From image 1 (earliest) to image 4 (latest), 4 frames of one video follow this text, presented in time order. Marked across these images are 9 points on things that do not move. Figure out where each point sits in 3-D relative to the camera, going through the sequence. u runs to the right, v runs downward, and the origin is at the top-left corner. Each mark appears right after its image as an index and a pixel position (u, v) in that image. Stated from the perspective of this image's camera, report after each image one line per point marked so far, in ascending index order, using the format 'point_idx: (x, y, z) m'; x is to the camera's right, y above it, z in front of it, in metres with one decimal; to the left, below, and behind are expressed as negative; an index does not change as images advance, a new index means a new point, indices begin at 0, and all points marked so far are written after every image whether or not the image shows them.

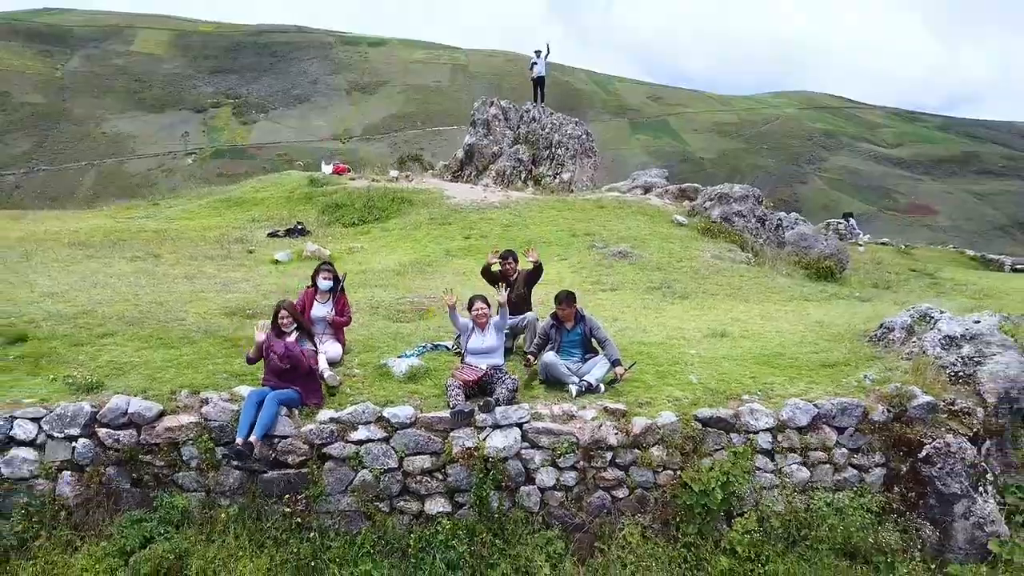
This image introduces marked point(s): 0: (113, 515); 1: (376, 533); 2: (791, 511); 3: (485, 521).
0: (-2.5, -1.4, +5.0) m
1: (-0.8, -1.5, +4.9) m
2: (+1.8, -1.4, +5.1) m
3: (-0.2, -1.4, +5.0) m
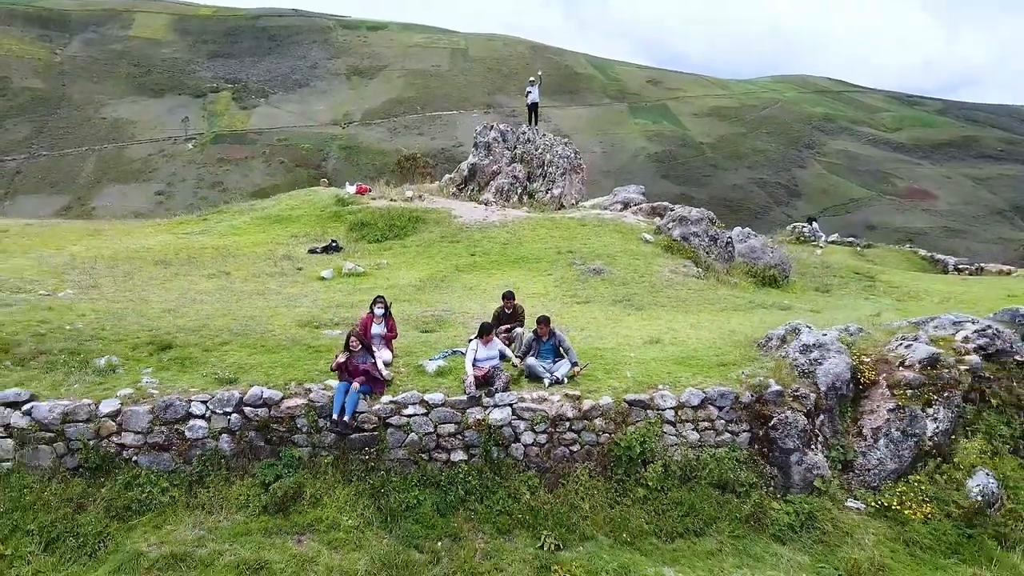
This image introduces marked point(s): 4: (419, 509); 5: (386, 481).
0: (-2.5, -1.7, +7.9) m
1: (-0.9, -1.8, +7.8) m
2: (+1.7, -1.7, +8.0) m
3: (-0.2, -1.7, +7.8) m
4: (-0.9, -2.1, +7.5) m
5: (-1.2, -1.8, +7.7) m
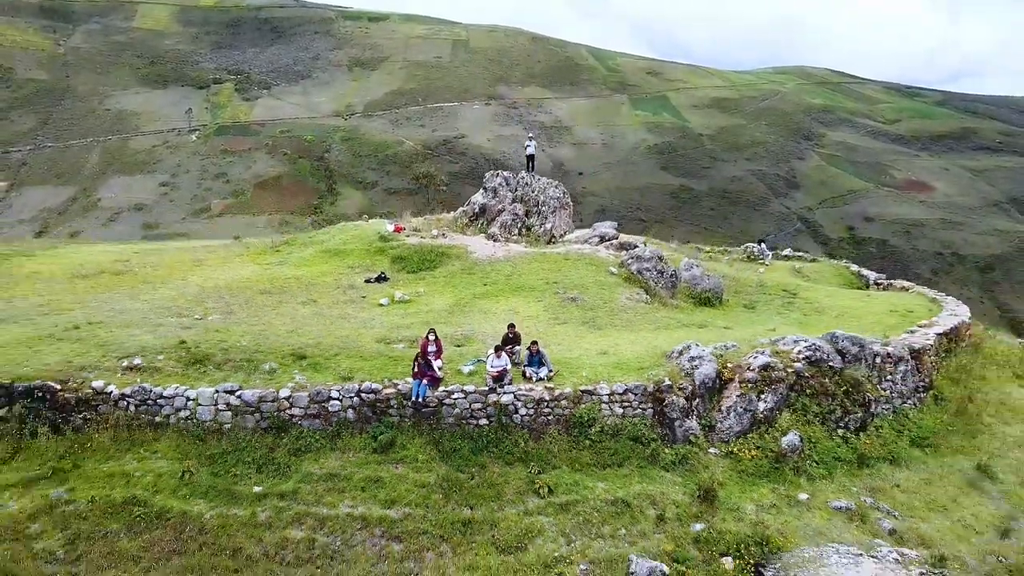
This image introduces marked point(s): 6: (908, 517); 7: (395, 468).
0: (-2.5, -2.3, +13.8) m
1: (-0.9, -2.4, +13.7) m
2: (+1.7, -2.3, +13.9) m
3: (-0.2, -2.4, +13.8) m
4: (-0.8, -2.7, +13.4) m
5: (-1.2, -2.5, +13.6) m
6: (+6.5, -3.7, +13.2) m
7: (-1.9, -2.9, +13.1) m
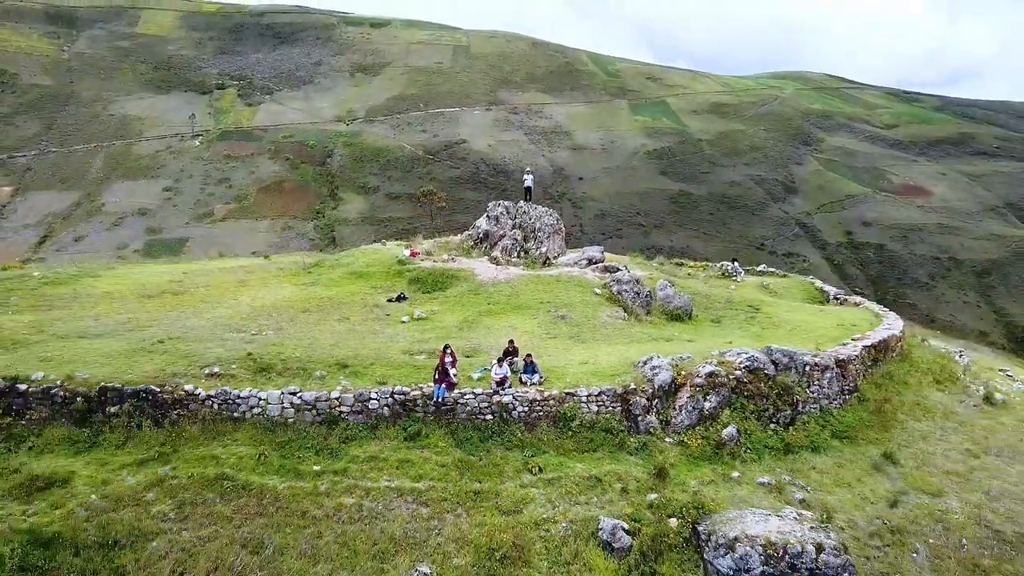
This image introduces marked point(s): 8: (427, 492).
0: (-2.5, -2.9, +17.7) m
1: (-0.9, -3.0, +17.7) m
2: (+1.7, -2.9, +17.9) m
3: (-0.2, -2.9, +17.7) m
4: (-0.8, -3.2, +17.4) m
5: (-1.2, -3.0, +17.6) m
6: (+6.4, -4.3, +17.2) m
7: (-1.9, -3.4, +17.1) m
8: (-1.7, -4.0, +16.0) m
